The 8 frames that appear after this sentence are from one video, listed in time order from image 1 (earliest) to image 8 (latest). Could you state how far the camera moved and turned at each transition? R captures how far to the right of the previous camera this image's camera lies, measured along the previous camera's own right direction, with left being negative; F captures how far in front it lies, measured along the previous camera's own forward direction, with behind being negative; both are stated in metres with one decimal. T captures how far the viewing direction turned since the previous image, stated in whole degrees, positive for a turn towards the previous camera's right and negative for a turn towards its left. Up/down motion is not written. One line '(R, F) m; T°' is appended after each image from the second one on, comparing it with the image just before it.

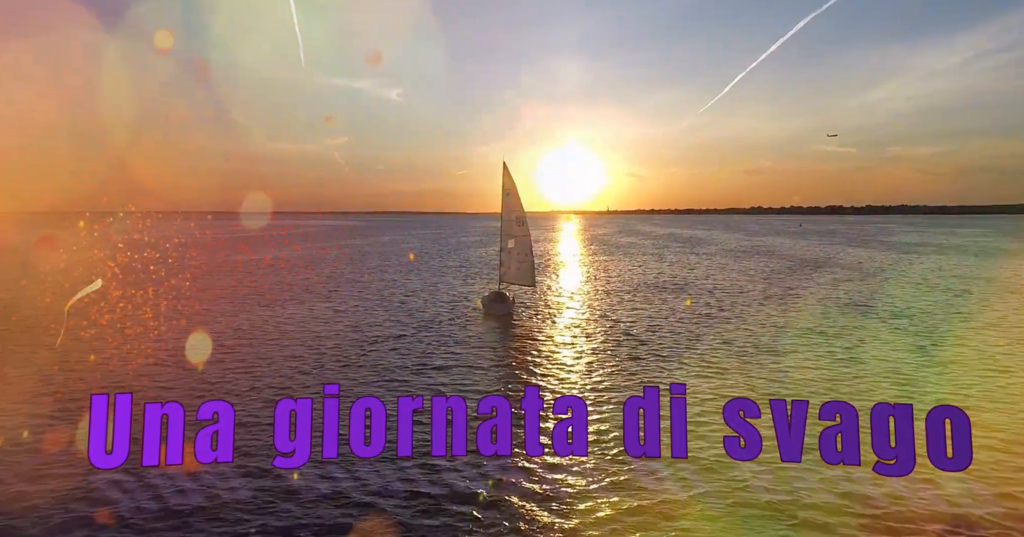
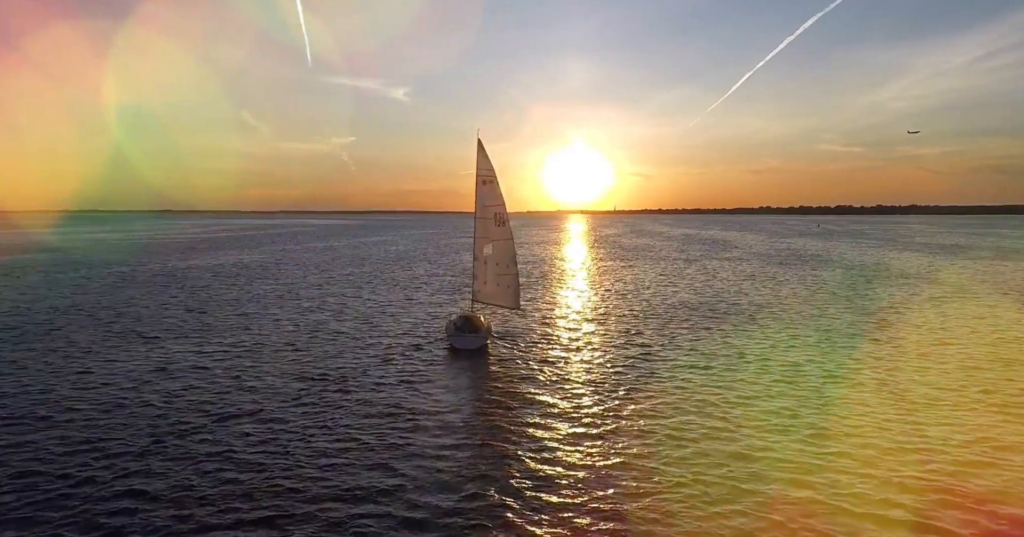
(+0.8, +10.5) m; 0°
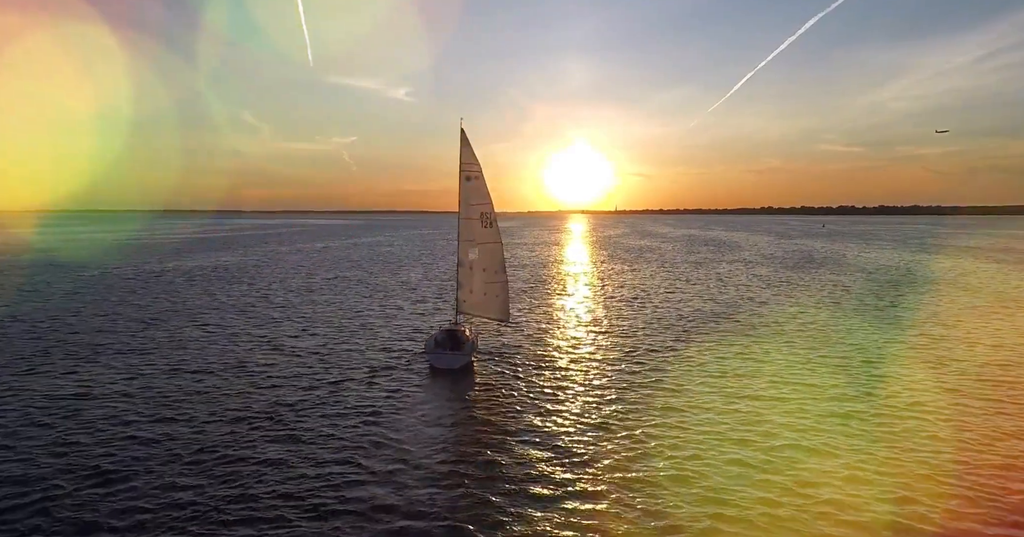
(+0.7, +4.5) m; 0°
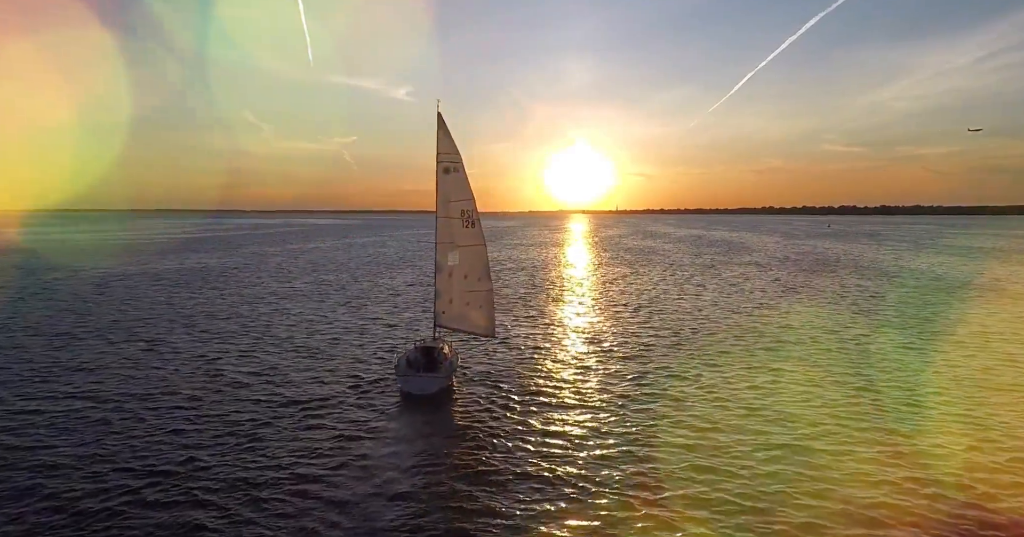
(+0.6, +4.6) m; 0°
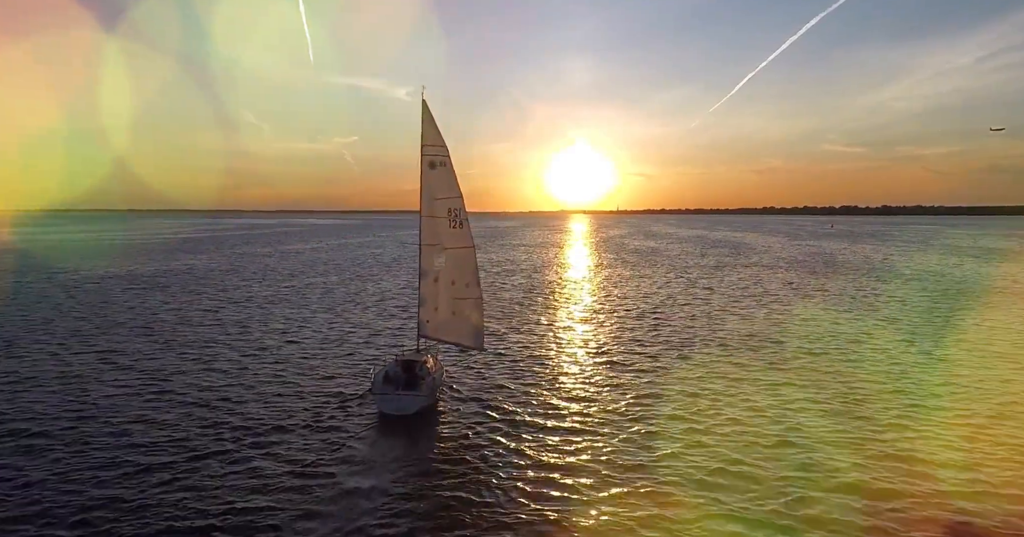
(+0.3, +2.6) m; 0°
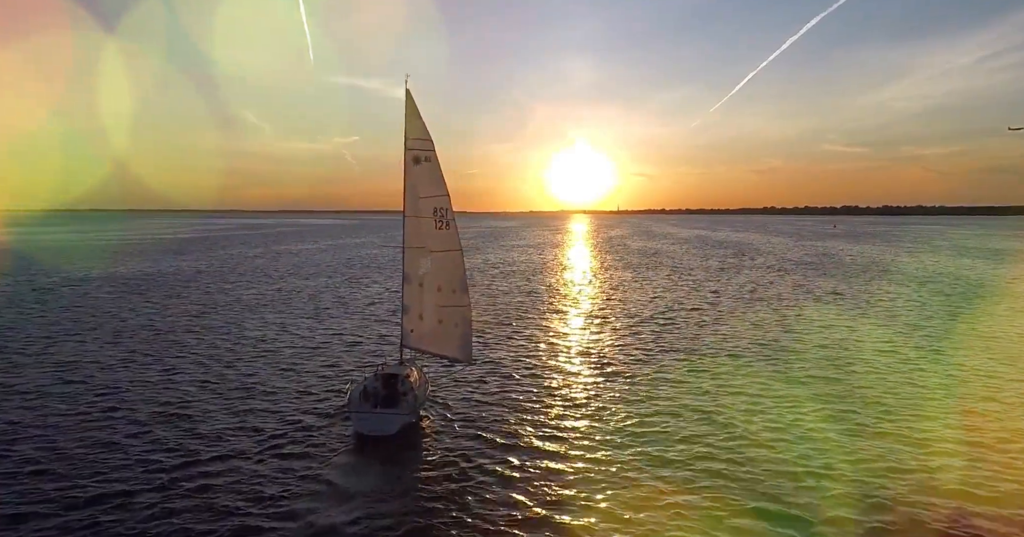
(+0.3, +2.1) m; 0°
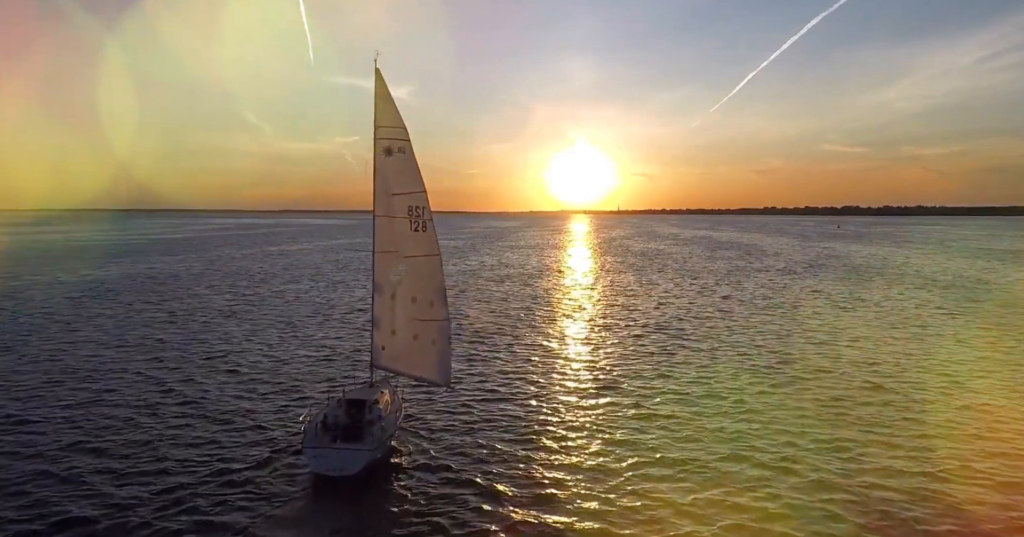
(+0.4, +3.0) m; 0°
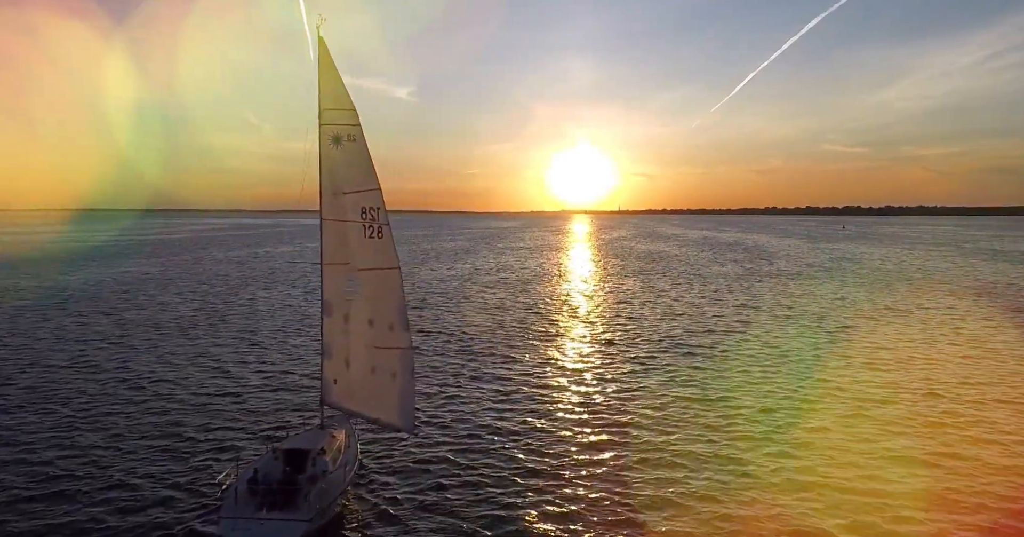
(+0.5, +3.7) m; 0°
